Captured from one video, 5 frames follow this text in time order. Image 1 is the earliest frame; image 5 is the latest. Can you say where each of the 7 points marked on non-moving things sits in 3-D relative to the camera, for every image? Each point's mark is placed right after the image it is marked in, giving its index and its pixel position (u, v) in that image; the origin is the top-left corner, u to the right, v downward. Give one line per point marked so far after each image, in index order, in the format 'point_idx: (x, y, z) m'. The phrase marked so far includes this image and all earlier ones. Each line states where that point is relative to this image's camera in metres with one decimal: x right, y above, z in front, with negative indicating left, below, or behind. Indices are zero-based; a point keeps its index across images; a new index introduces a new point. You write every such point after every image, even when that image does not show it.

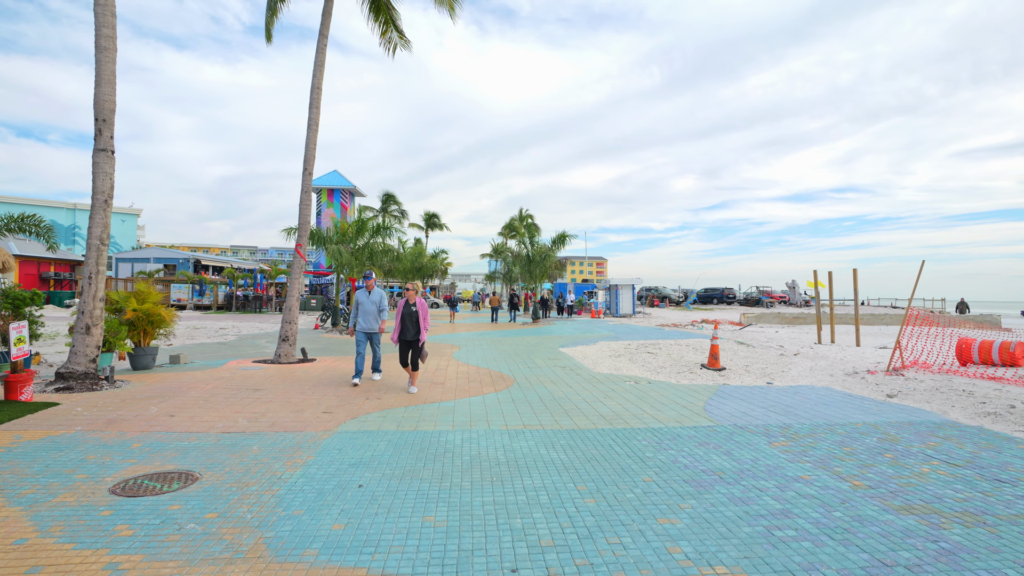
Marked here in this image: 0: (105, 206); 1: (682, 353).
0: (-5.5, +1.1, +7.7) m
1: (+3.7, -1.4, +12.3) m
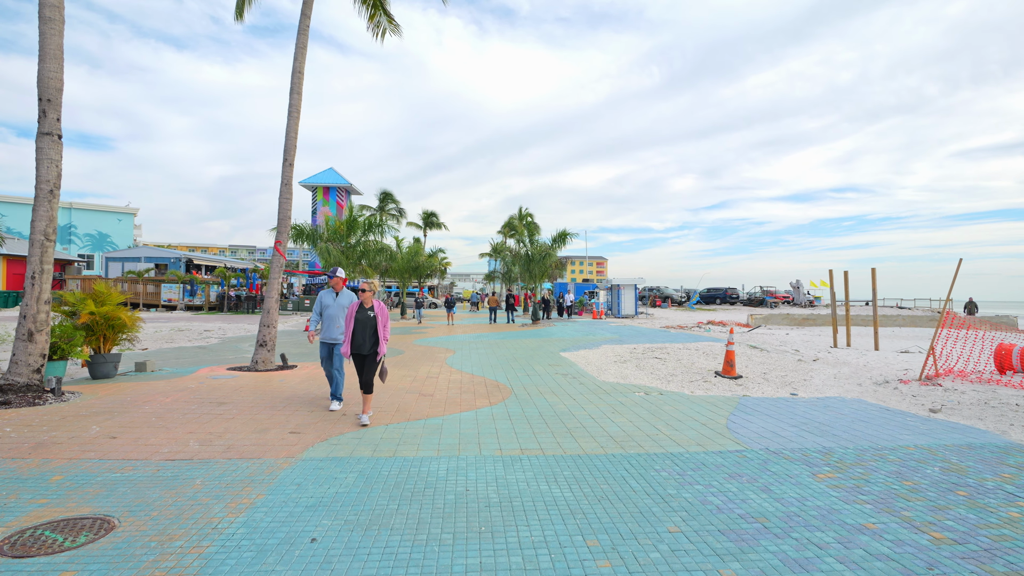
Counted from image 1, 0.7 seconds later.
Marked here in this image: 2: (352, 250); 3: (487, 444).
0: (-5.6, +1.1, +6.8) m
1: (+3.7, -1.4, +11.4) m
2: (-5.4, +1.3, +18.9) m
3: (-0.2, -1.5, +5.3) m
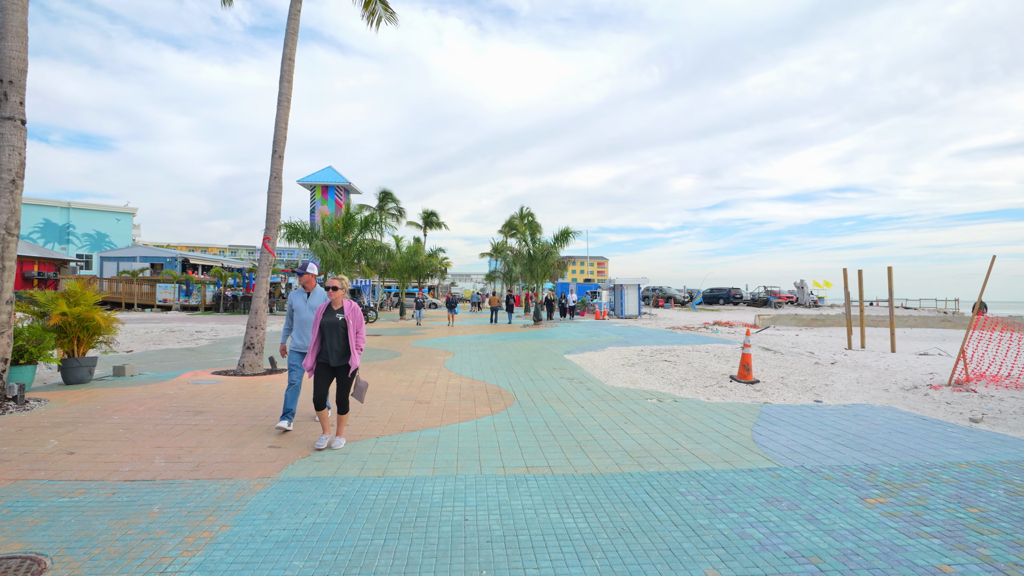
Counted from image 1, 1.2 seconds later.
0: (-5.5, +1.1, +6.3) m
1: (+3.7, -1.4, +10.8) m
2: (-5.3, +1.3, +18.3) m
3: (-0.2, -1.4, +4.7) m
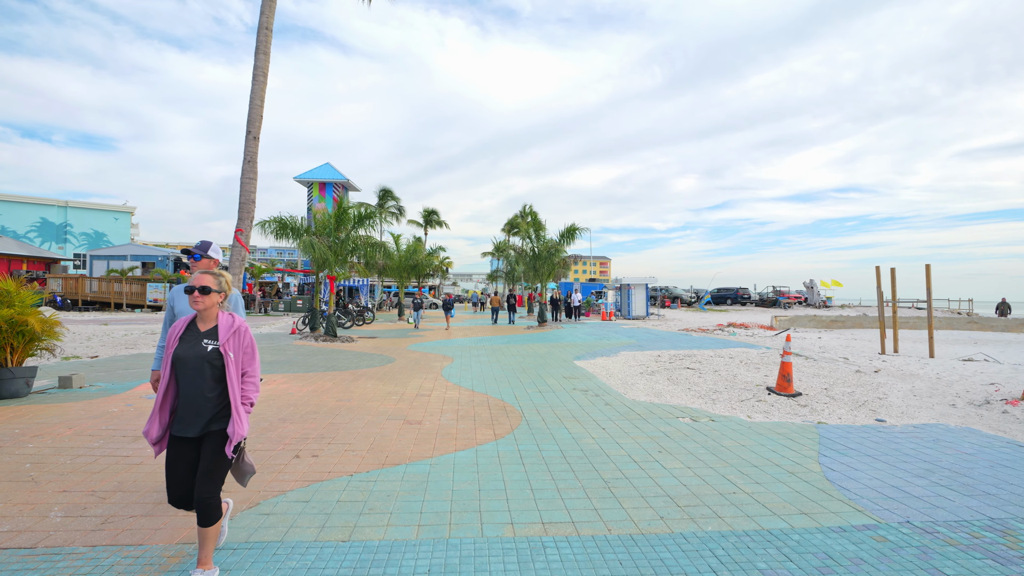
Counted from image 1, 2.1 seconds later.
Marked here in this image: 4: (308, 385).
0: (-5.5, +1.1, +5.1) m
1: (+3.8, -1.4, +9.7) m
2: (-5.2, +1.3, +17.2) m
3: (-0.1, -1.4, +3.6) m
4: (-3.0, -1.4, +8.2) m
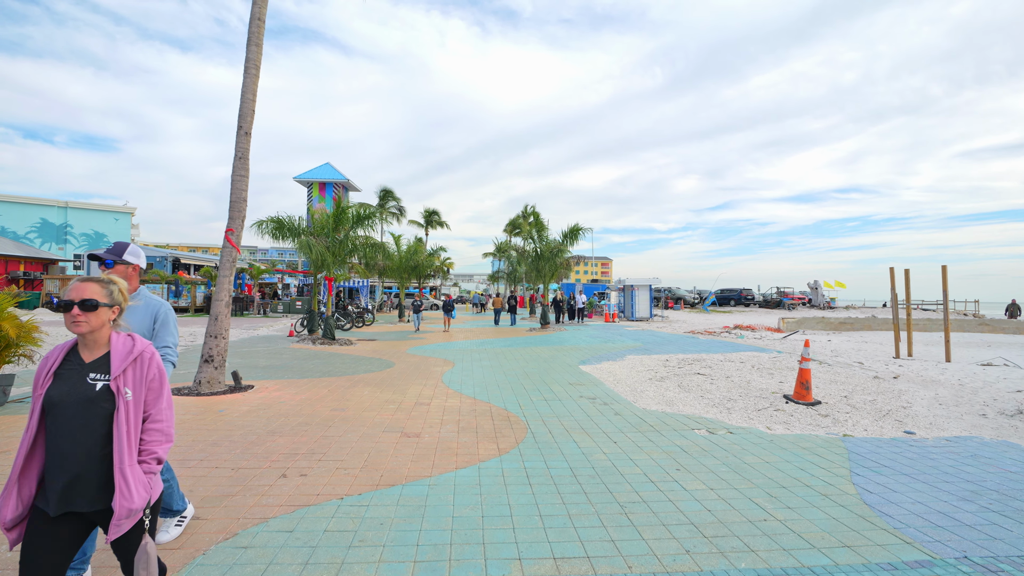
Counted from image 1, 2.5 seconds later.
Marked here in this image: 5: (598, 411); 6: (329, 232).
0: (-5.4, +1.1, +4.8) m
1: (+3.9, -1.4, +9.3) m
2: (-5.1, +1.2, +16.8) m
3: (-0.1, -1.5, +3.2) m
4: (-2.9, -1.4, +7.8) m
5: (+1.1, -1.5, +6.9) m
6: (-5.4, +1.7, +16.7) m
